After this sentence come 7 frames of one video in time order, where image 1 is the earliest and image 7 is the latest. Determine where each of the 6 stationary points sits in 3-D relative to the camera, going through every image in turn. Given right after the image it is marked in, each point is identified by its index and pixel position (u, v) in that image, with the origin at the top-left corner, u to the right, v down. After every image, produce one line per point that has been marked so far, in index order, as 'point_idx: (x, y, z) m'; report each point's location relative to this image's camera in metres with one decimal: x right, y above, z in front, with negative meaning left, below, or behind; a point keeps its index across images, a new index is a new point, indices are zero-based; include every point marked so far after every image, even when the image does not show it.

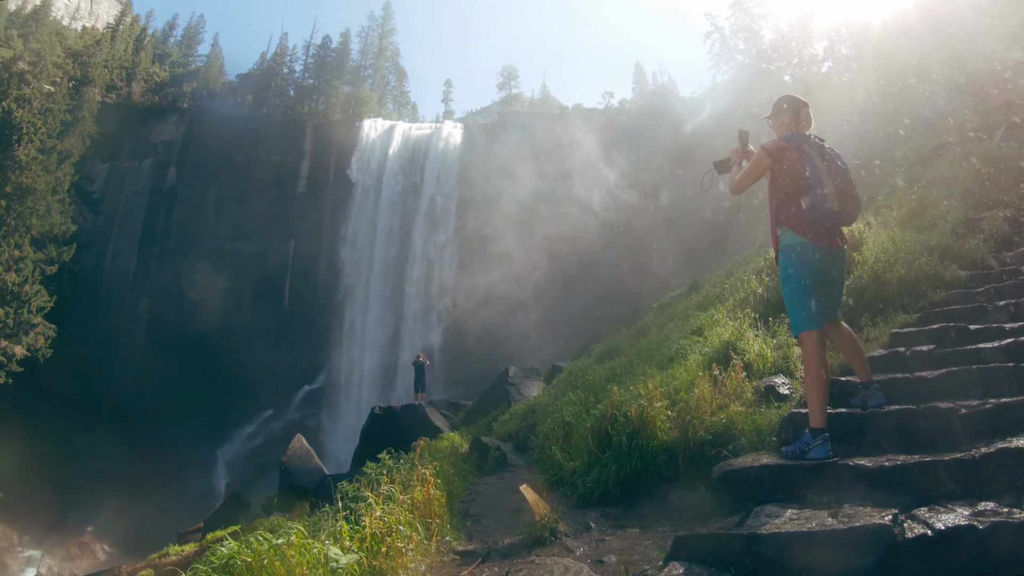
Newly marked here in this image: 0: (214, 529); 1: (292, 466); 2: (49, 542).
0: (-7.7, -6.2, +14.6) m
1: (-3.9, -3.2, +10.2) m
2: (-14.0, -7.9, +17.3) m
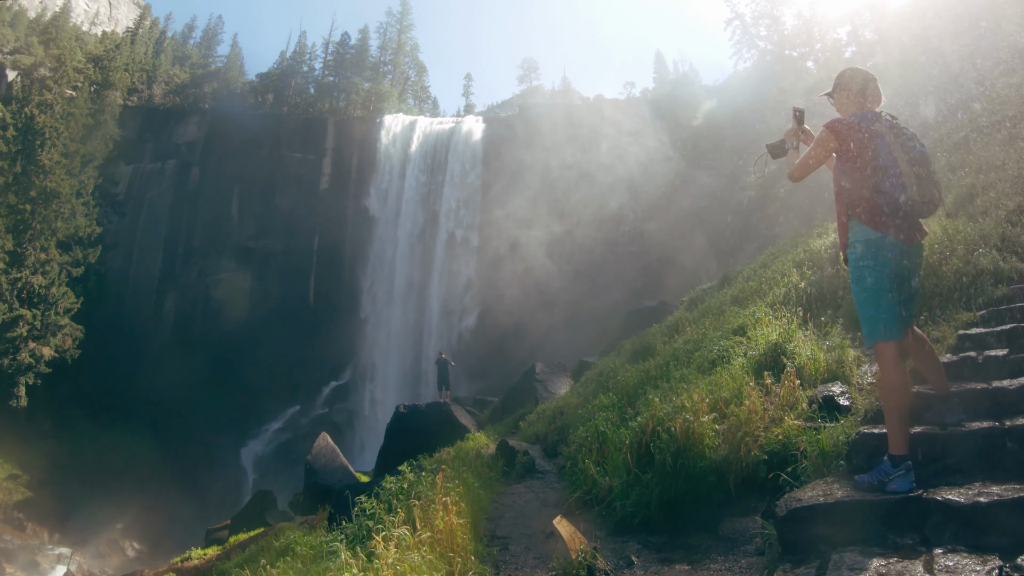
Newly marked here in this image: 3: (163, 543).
0: (-7.0, -6.1, +14.8) m
1: (-3.5, -3.2, +10.2) m
2: (-13.3, -7.9, +17.7) m
3: (-11.4, -8.4, +19.1) m
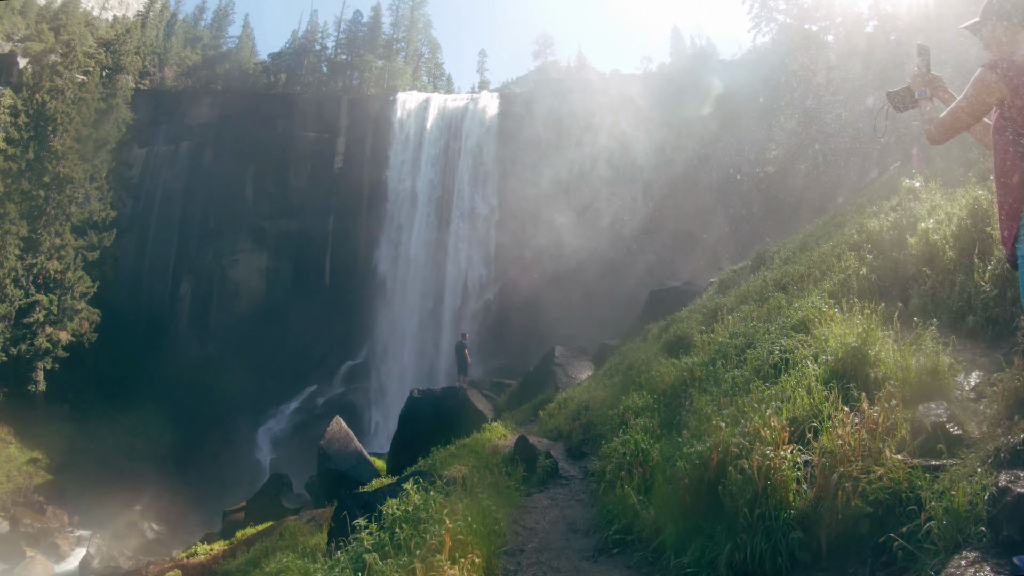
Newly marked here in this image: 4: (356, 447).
0: (-6.6, -5.7, +14.9) m
1: (-3.2, -2.9, +10.2) m
2: (-12.8, -7.3, +18.1) m
3: (-10.9, -7.8, +19.4) m
4: (-2.8, -2.9, +10.2) m
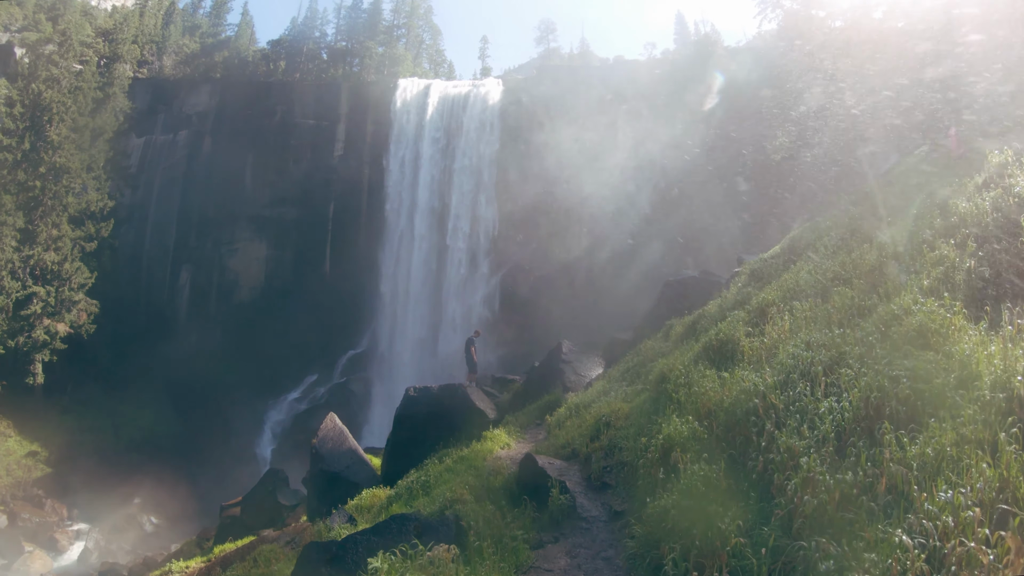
0: (-6.5, -5.4, +14.5) m
1: (-3.2, -2.7, +9.7) m
2: (-12.7, -7.0, +17.8) m
3: (-10.8, -7.4, +19.1) m
4: (-2.8, -2.7, +9.8) m
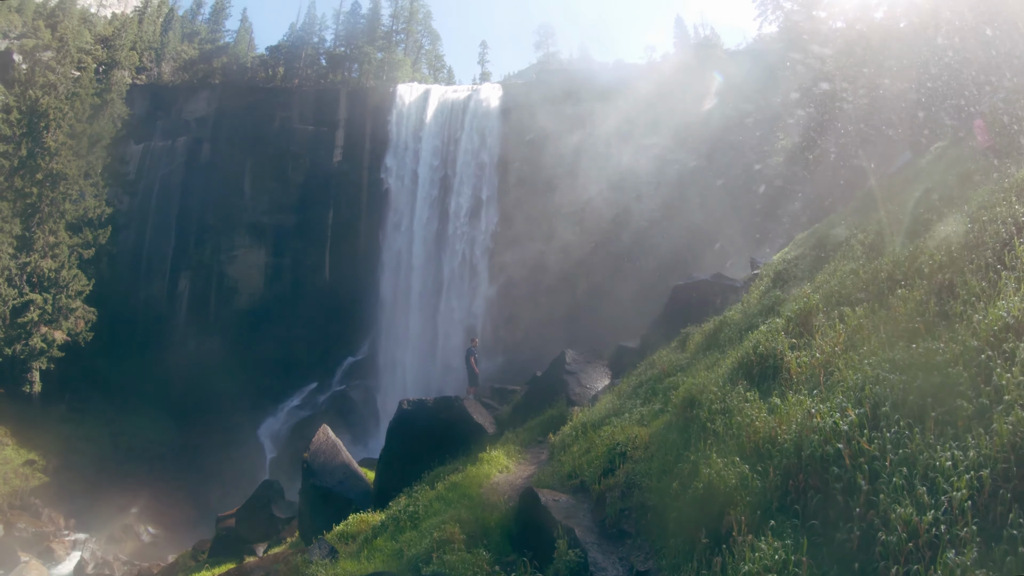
0: (-6.5, -5.6, +14.1) m
1: (-3.2, -2.8, +9.4) m
2: (-12.6, -7.3, +17.4) m
3: (-10.7, -7.7, +18.7) m
4: (-2.7, -2.8, +9.4) m
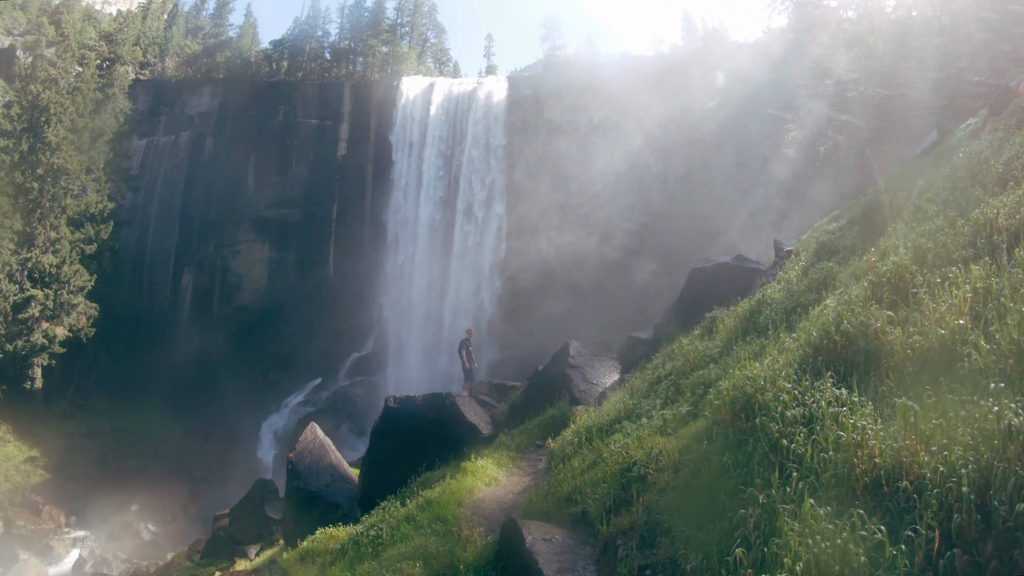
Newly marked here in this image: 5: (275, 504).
0: (-6.4, -5.4, +13.6) m
1: (-3.1, -2.7, +8.8) m
2: (-12.5, -7.1, +16.9) m
3: (-10.6, -7.5, +18.3) m
4: (-2.7, -2.7, +8.9) m
5: (-5.8, -5.3, +14.2) m
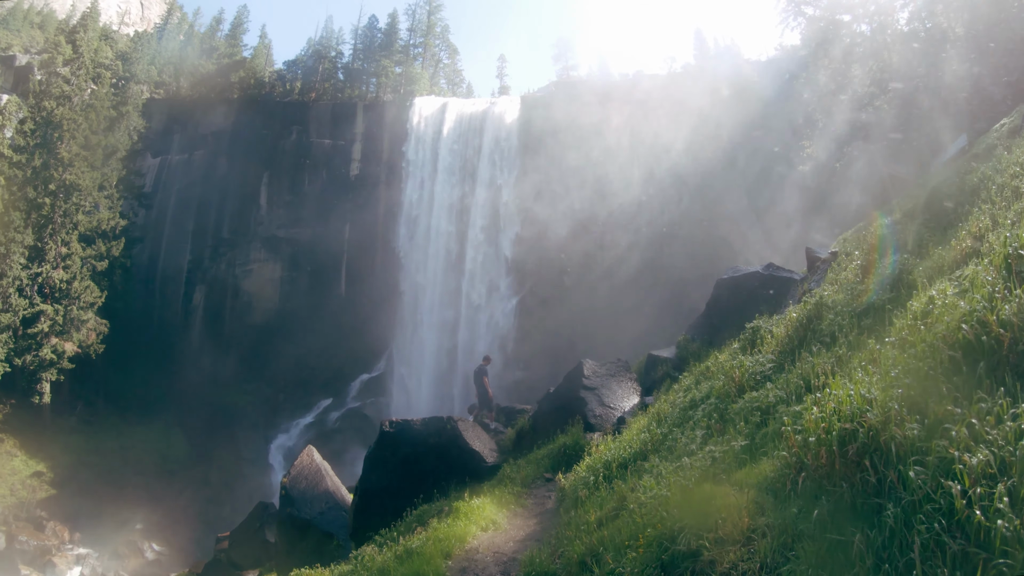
0: (-6.2, -5.8, +13.1) m
1: (-3.0, -2.9, +8.3) m
2: (-12.2, -7.6, +16.5) m
3: (-10.2, -8.0, +17.8) m
4: (-2.6, -2.9, +8.4) m
5: (-5.5, -5.7, +13.6) m
